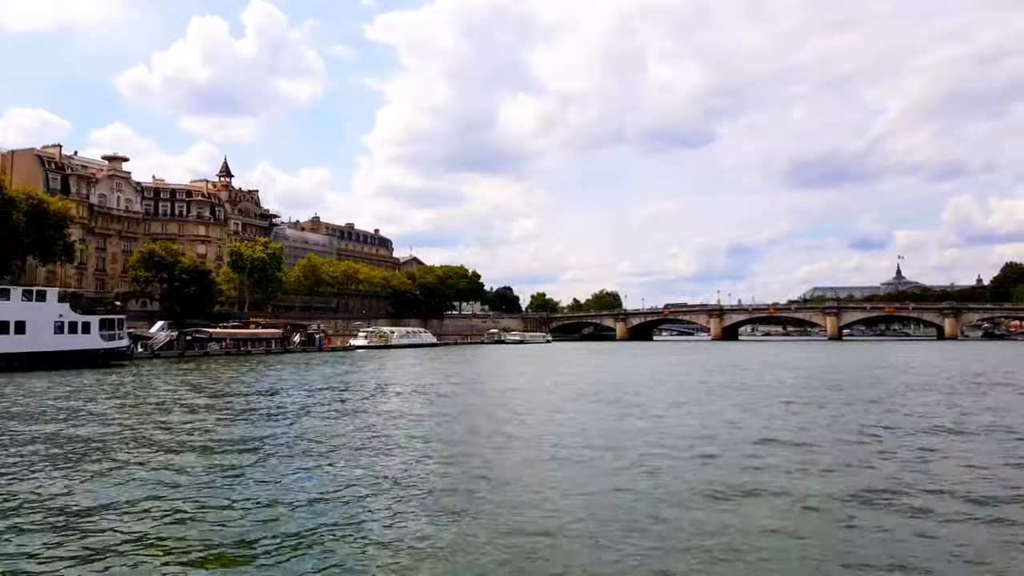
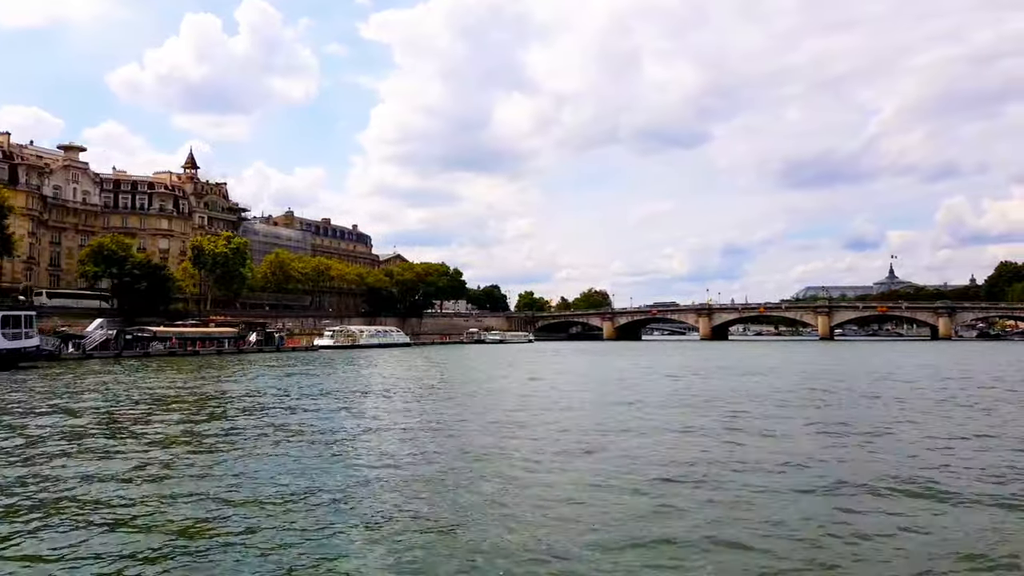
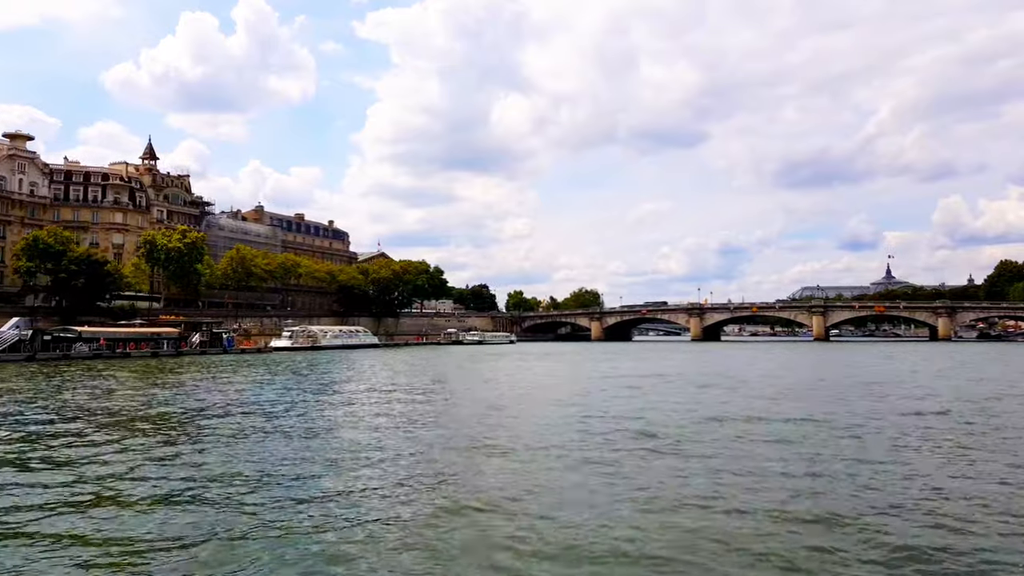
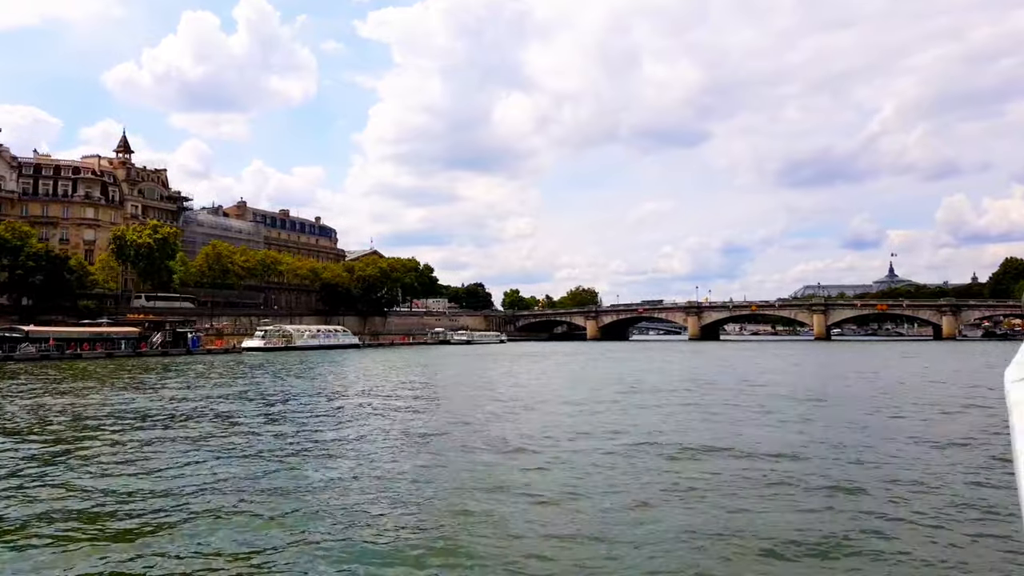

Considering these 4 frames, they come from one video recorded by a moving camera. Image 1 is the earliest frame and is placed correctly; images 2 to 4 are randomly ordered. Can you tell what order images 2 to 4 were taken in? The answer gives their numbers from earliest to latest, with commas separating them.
2, 3, 4
